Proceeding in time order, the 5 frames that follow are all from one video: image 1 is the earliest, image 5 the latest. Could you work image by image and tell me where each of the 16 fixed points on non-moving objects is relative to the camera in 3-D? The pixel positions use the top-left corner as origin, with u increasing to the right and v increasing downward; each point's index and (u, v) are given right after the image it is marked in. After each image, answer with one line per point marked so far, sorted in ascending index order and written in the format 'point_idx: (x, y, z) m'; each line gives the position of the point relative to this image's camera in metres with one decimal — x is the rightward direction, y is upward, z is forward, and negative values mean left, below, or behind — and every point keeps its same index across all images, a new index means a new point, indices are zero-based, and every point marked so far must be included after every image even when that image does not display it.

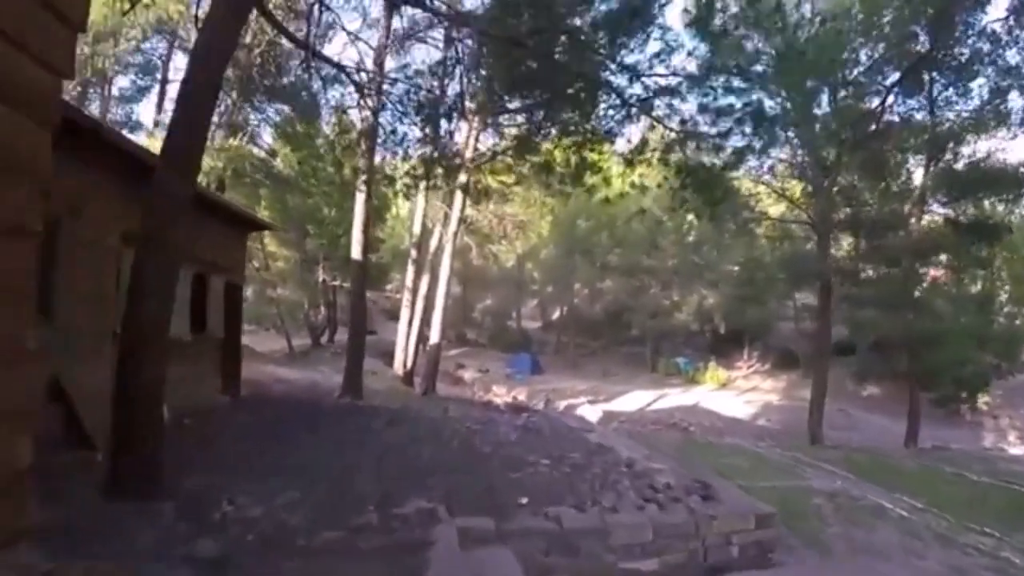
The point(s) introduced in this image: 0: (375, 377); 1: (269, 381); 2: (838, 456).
0: (-2.7, -1.8, +18.5) m
1: (-3.6, -1.4, +14.0) m
2: (+4.9, -2.5, +14.4) m
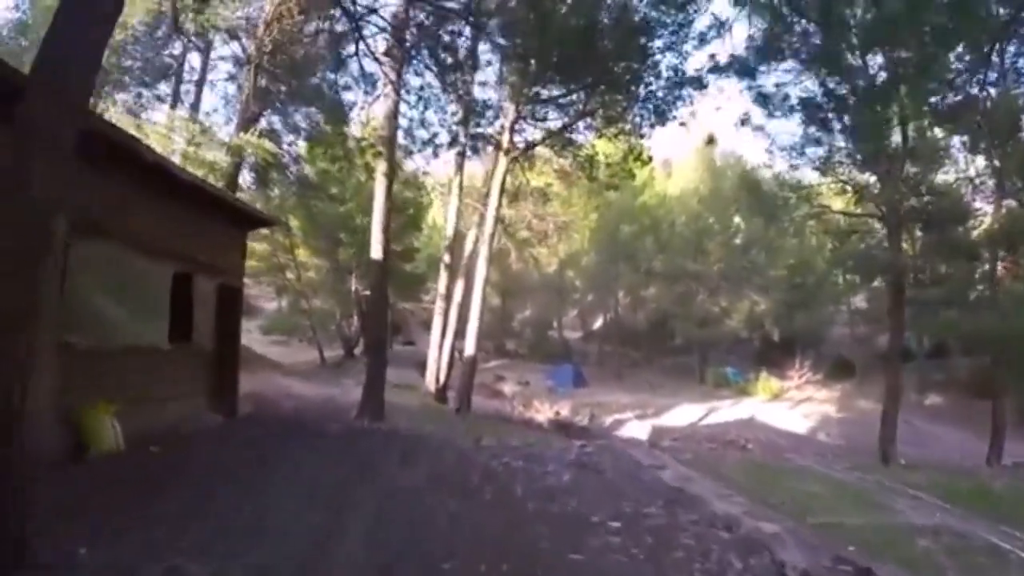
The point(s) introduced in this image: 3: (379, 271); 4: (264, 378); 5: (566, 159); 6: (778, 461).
0: (-1.9, -1.9, +17.3) m
1: (-3.0, -1.5, +12.9) m
2: (+5.5, -2.5, +12.9) m
3: (-1.6, +0.2, +11.3) m
4: (-4.1, -1.5, +15.8) m
5: (+0.9, +2.1, +15.8) m
6: (+3.8, -2.5, +13.7) m
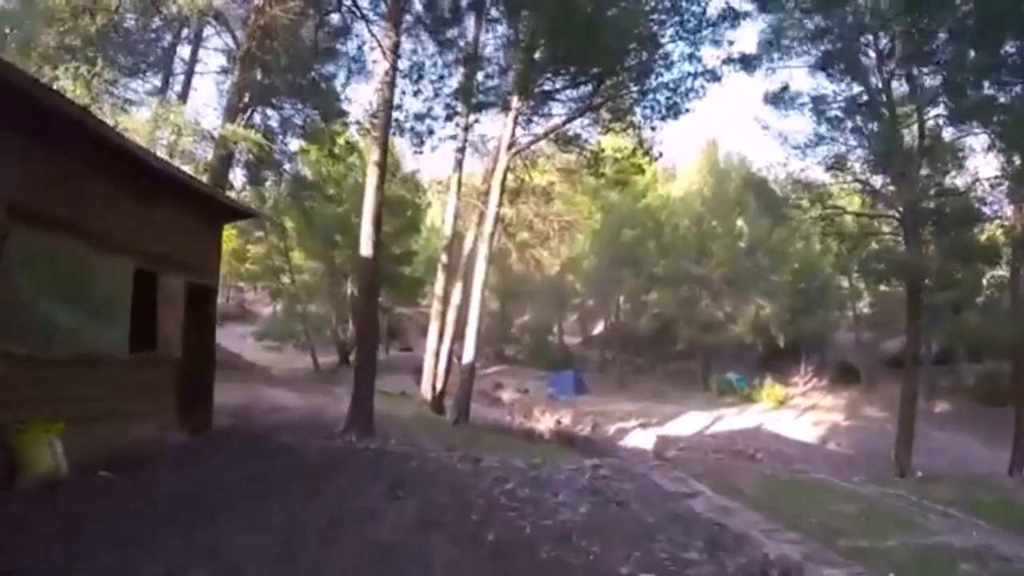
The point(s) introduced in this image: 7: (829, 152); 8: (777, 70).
0: (-1.9, -2.0, +16.7) m
1: (-3.0, -1.6, +12.3) m
2: (+5.5, -2.6, +12.3) m
3: (-1.6, +0.2, +10.6) m
4: (-4.1, -1.6, +15.1) m
5: (+0.9, +2.0, +15.1) m
6: (+3.8, -2.5, +13.0) m
7: (+5.3, +2.3, +16.3) m
8: (+4.6, +3.7, +16.6) m
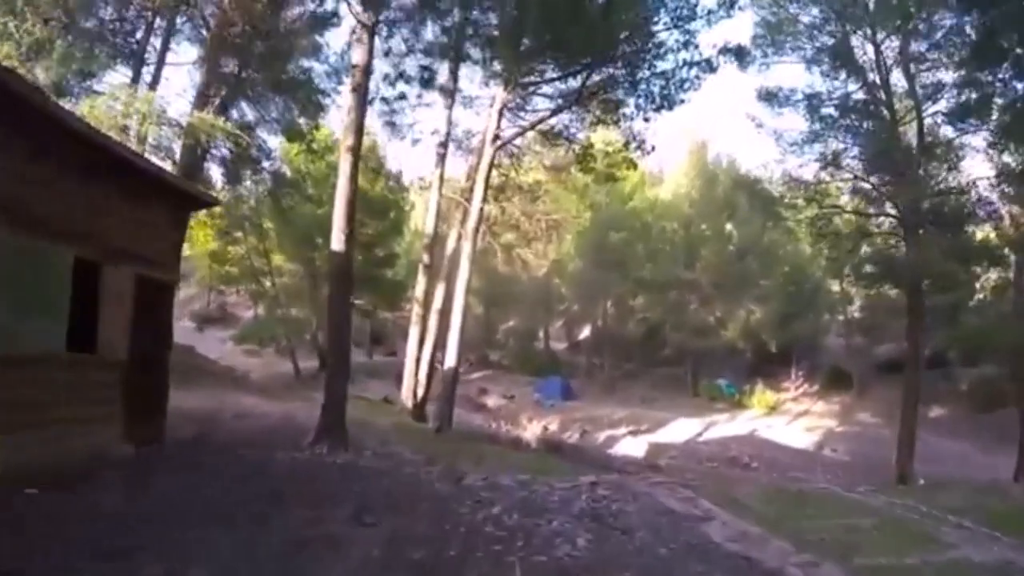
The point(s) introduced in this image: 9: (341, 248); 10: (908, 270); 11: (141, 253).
0: (-2.1, -2.0, +16.0) m
1: (-3.2, -1.6, +11.6) m
2: (+5.3, -2.6, +11.8) m
3: (-1.8, +0.2, +10.0) m
4: (-4.3, -1.6, +14.4) m
5: (+0.7, +2.0, +14.6) m
6: (+3.6, -2.5, +12.5) m
7: (+5.1, +2.2, +15.8) m
8: (+4.3, +3.7, +16.1) m
9: (-1.7, +0.4, +10.0) m
10: (+6.0, +0.3, +14.4) m
11: (-3.2, +0.3, +7.8) m
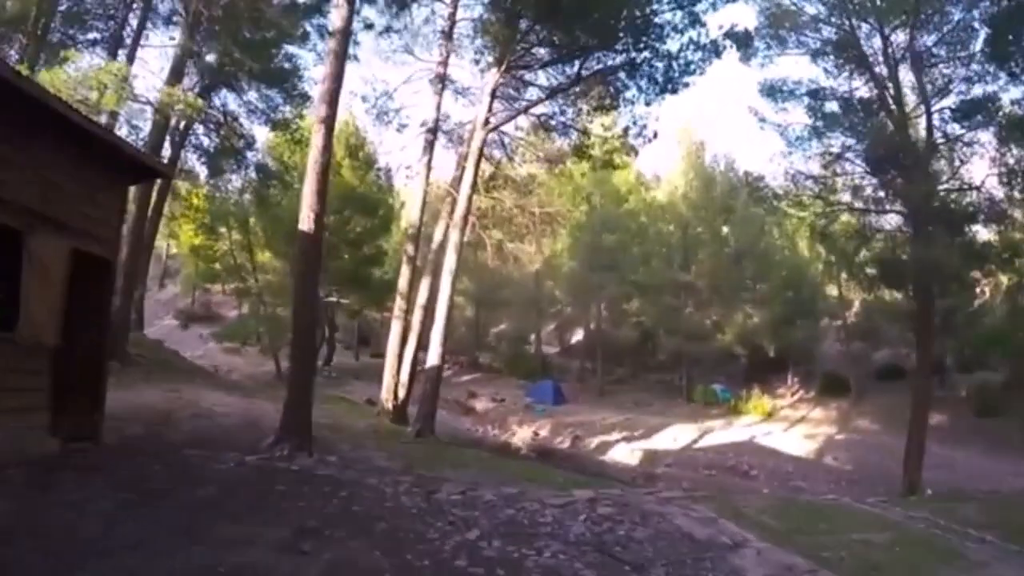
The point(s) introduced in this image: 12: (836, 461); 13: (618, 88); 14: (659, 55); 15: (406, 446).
0: (-2.3, -2.0, +15.3) m
1: (-3.3, -1.5, +10.9) m
2: (+5.2, -2.6, +11.1) m
3: (-1.8, +0.3, +9.3) m
4: (-4.5, -1.5, +13.7) m
5: (+0.6, +2.0, +13.9) m
6: (+3.5, -2.5, +11.8) m
7: (+5.0, +2.2, +15.1) m
8: (+4.2, +3.7, +15.4) m
9: (-1.8, +0.5, +9.3) m
10: (+5.8, +0.2, +13.8) m
11: (-3.2, +0.4, +7.1) m
12: (+6.1, -3.3, +18.3) m
13: (+1.3, +2.4, +11.9) m
14: (+1.7, +2.7, +11.5) m
15: (-1.2, -1.8, +11.2) m
